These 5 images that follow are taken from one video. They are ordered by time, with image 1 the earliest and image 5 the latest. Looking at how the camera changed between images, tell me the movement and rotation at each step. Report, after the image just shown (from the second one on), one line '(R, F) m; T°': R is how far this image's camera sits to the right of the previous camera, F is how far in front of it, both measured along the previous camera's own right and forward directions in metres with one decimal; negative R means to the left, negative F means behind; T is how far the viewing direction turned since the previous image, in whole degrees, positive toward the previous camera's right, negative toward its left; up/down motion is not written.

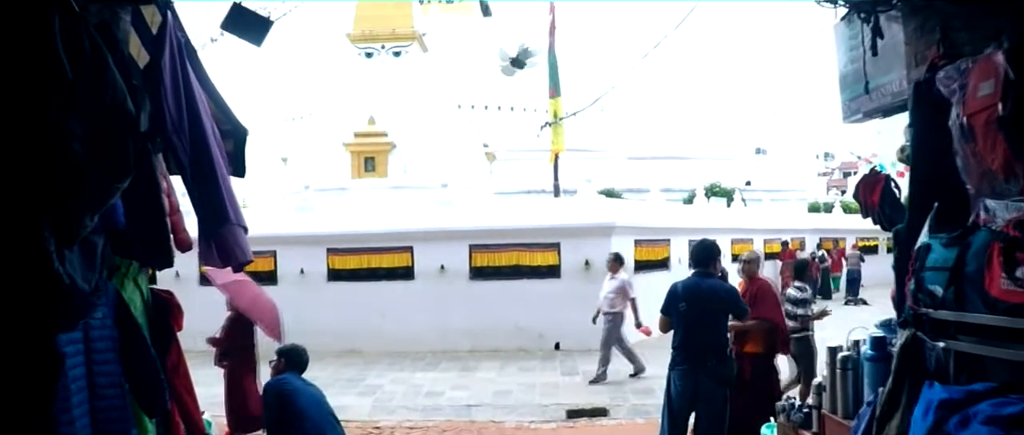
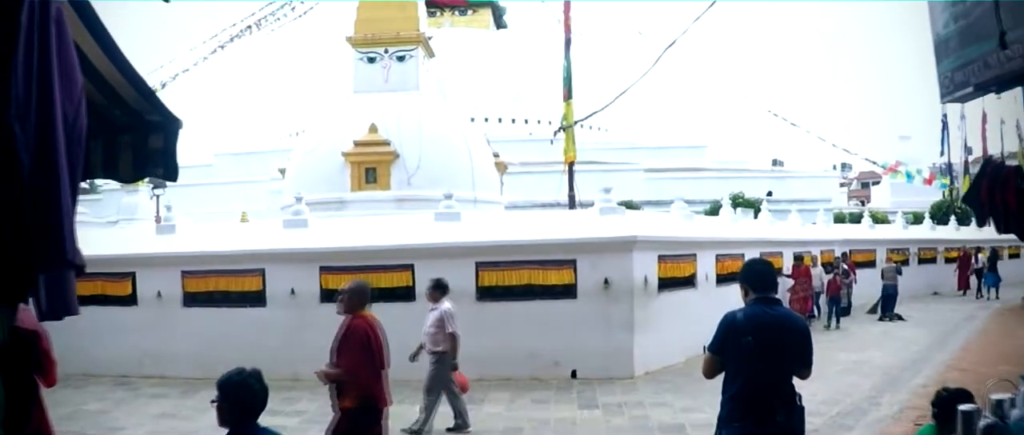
(+0.1, +1.0) m; -1°
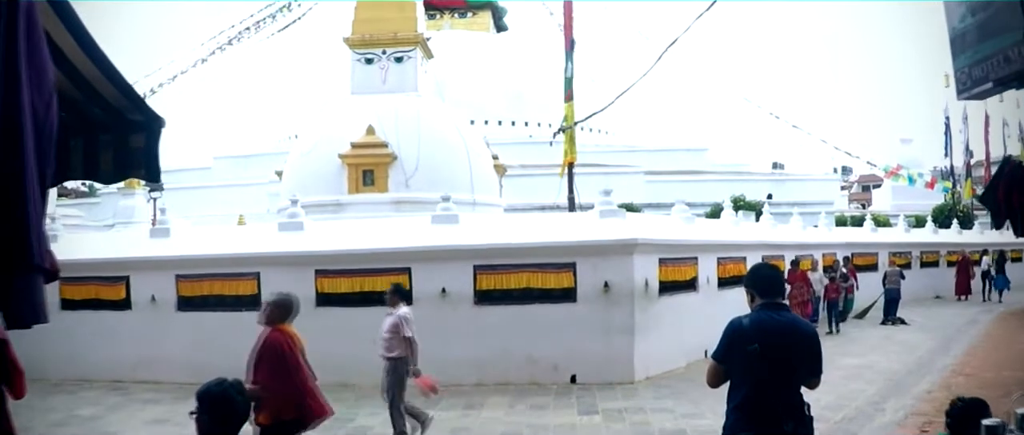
(0.0, +0.1) m; 0°
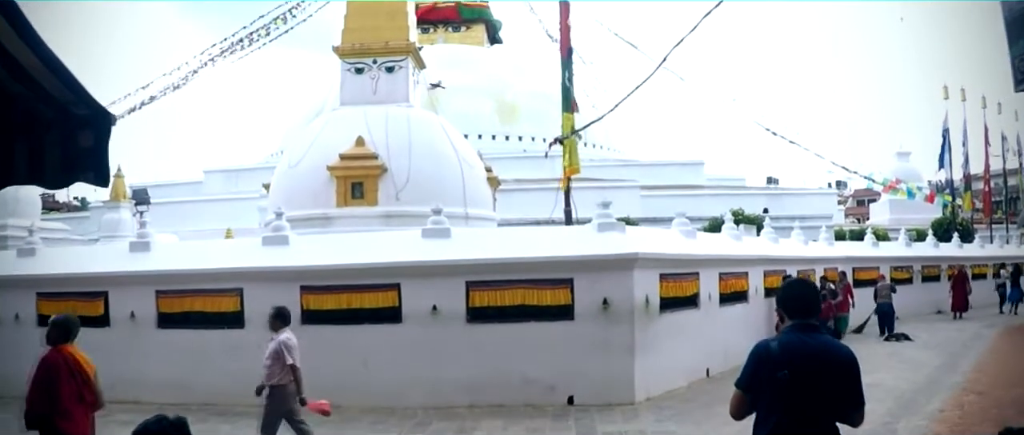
(0.0, +0.4) m; 0°
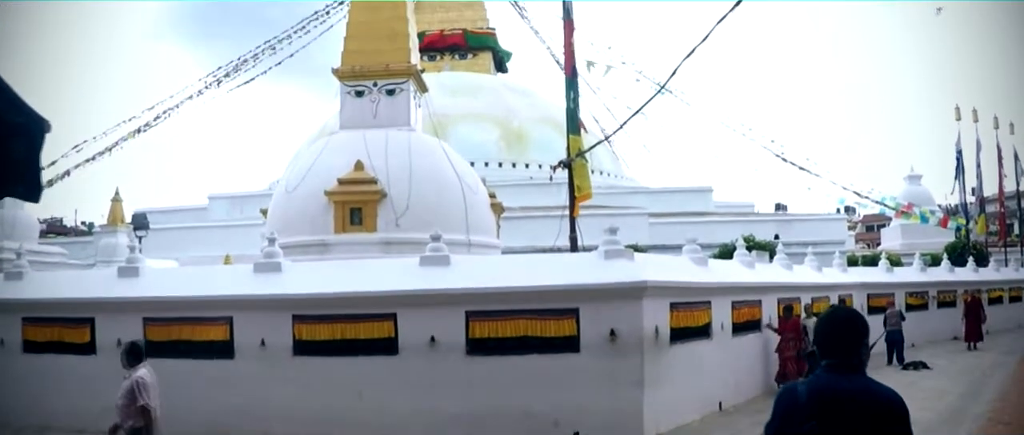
(+0.1, +0.4) m; 0°
